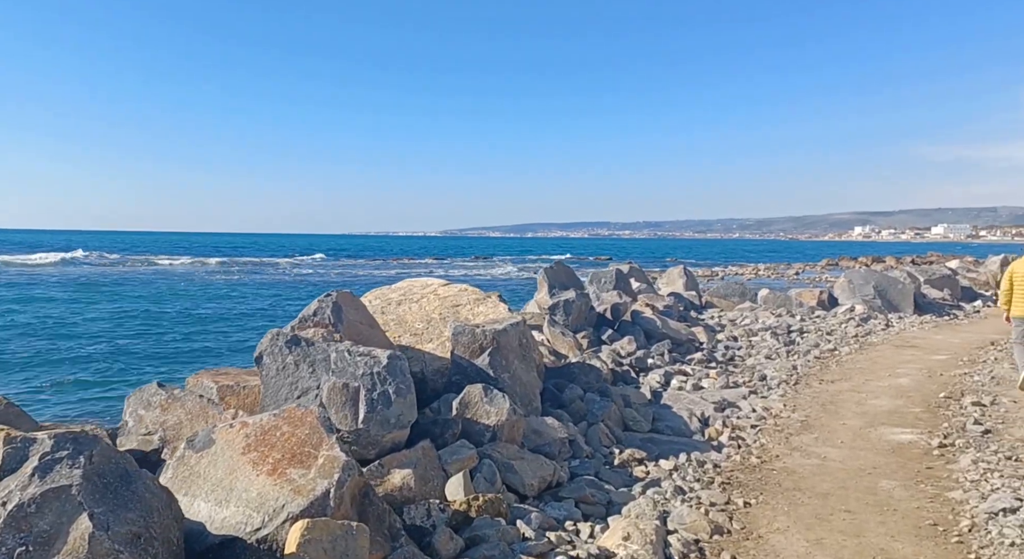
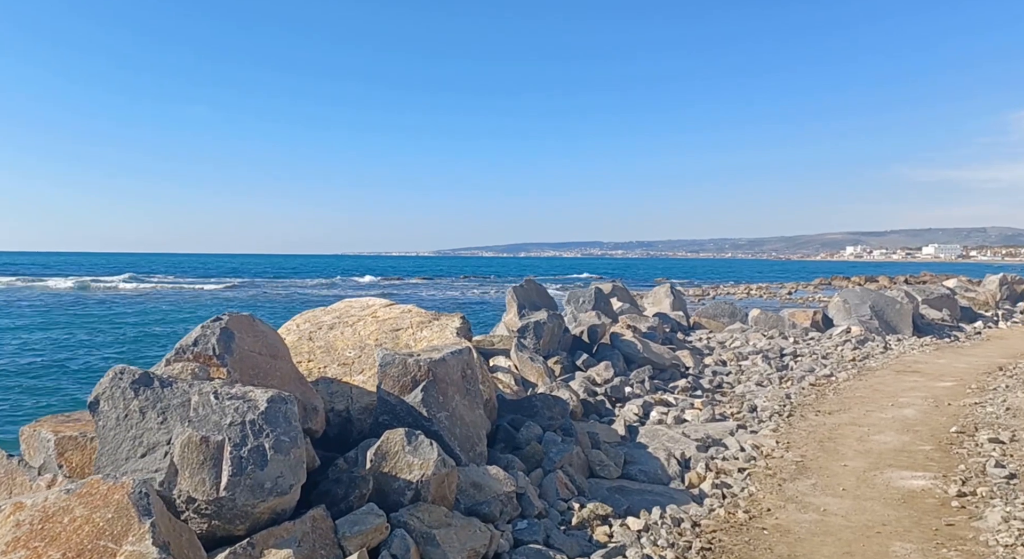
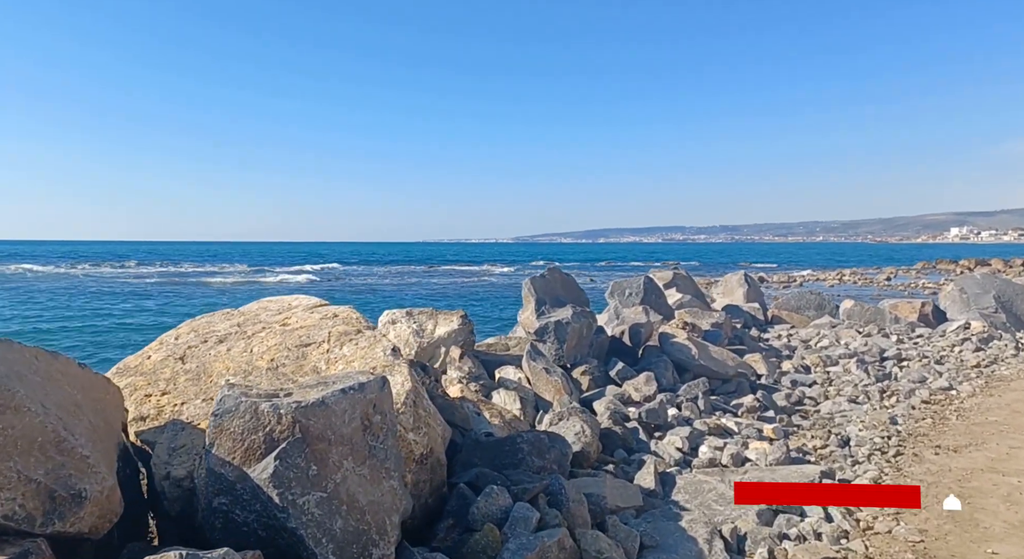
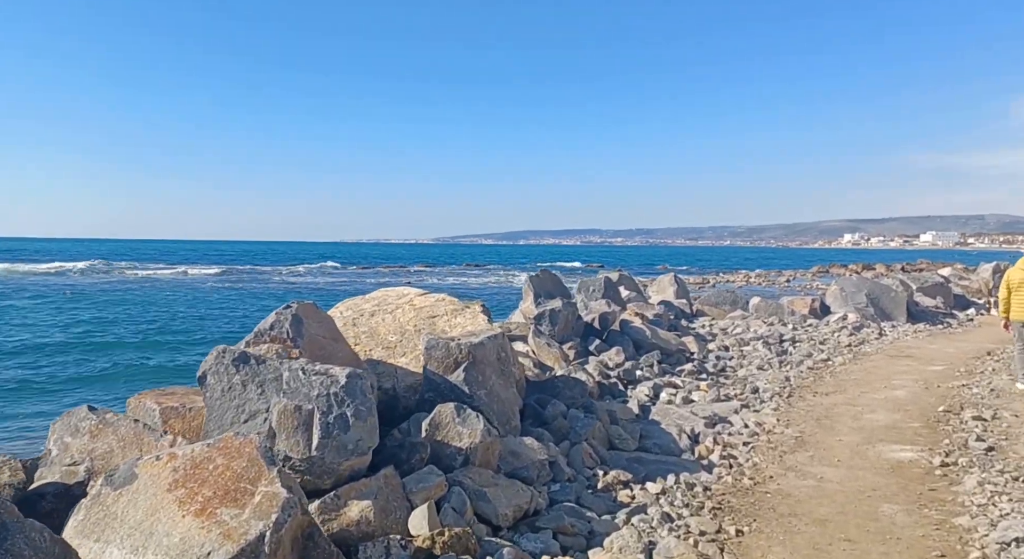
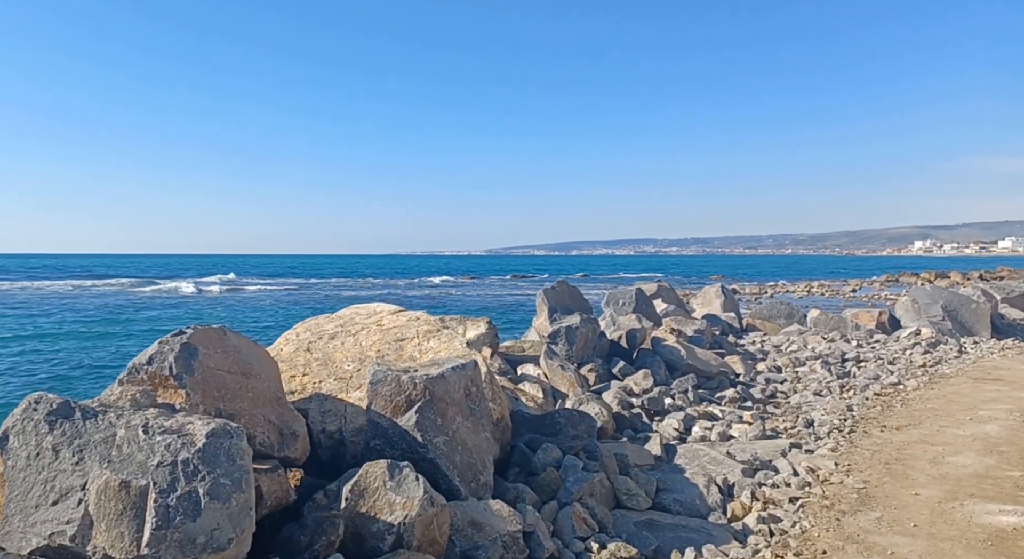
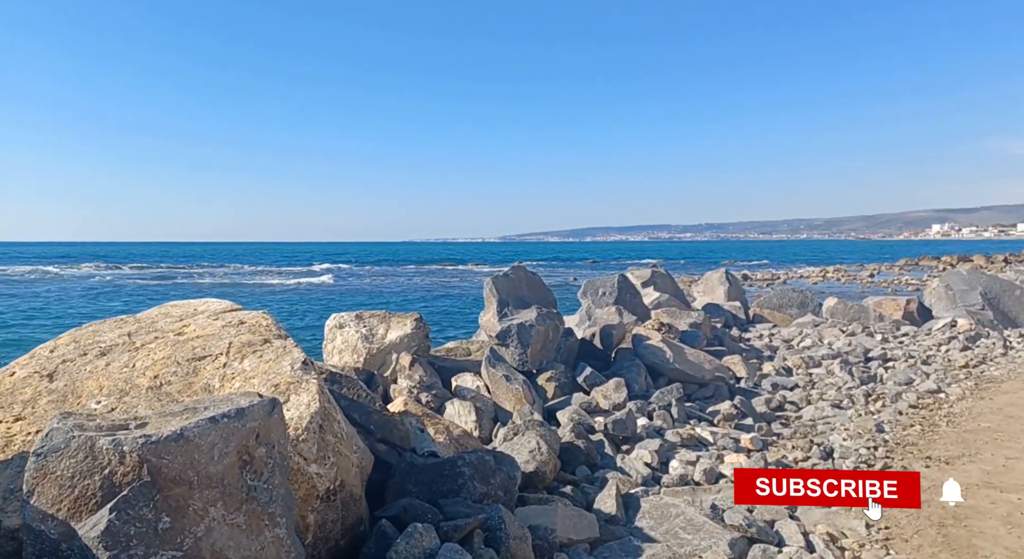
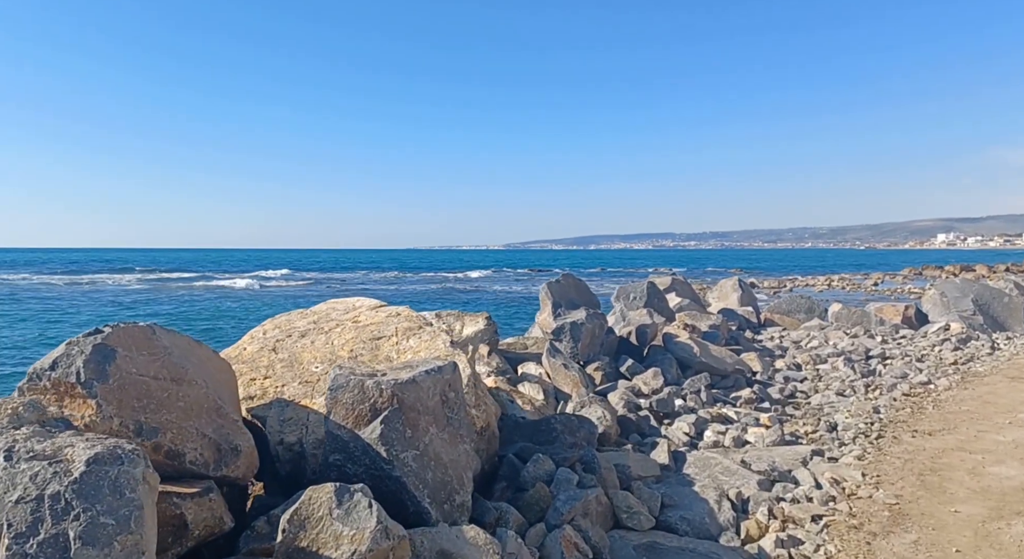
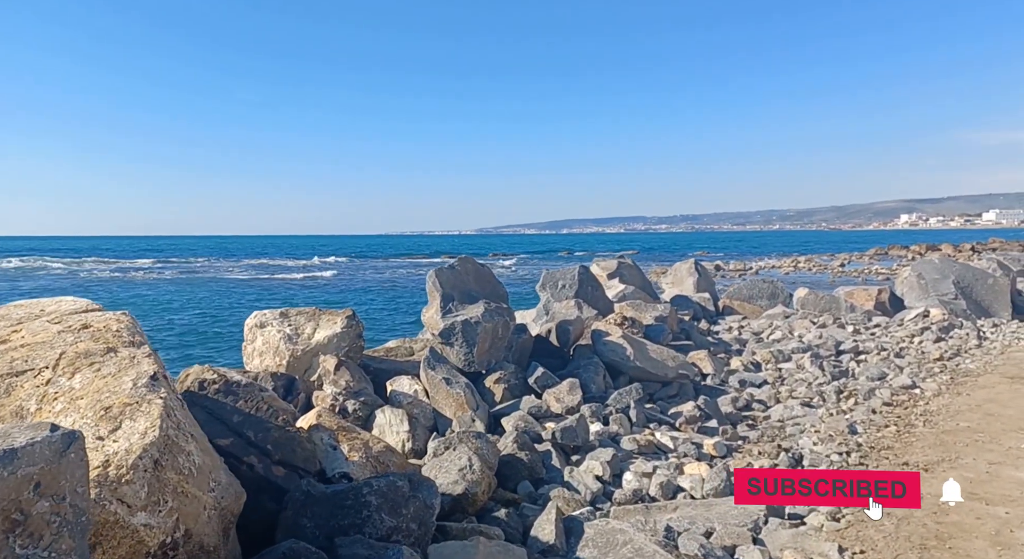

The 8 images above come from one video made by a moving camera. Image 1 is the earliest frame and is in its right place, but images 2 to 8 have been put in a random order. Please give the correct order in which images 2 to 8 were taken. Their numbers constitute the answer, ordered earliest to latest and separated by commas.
4, 2, 5, 7, 3, 6, 8
